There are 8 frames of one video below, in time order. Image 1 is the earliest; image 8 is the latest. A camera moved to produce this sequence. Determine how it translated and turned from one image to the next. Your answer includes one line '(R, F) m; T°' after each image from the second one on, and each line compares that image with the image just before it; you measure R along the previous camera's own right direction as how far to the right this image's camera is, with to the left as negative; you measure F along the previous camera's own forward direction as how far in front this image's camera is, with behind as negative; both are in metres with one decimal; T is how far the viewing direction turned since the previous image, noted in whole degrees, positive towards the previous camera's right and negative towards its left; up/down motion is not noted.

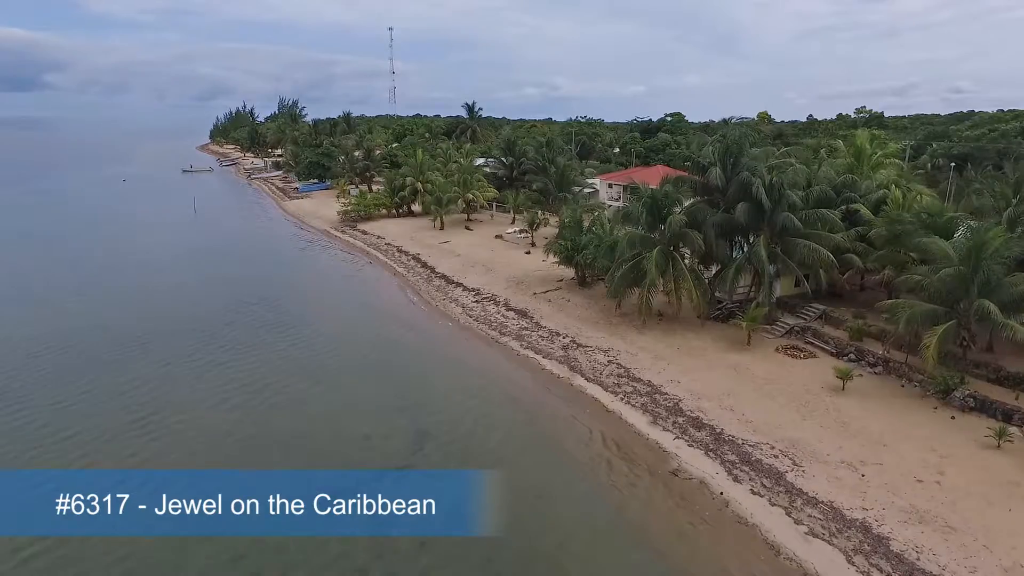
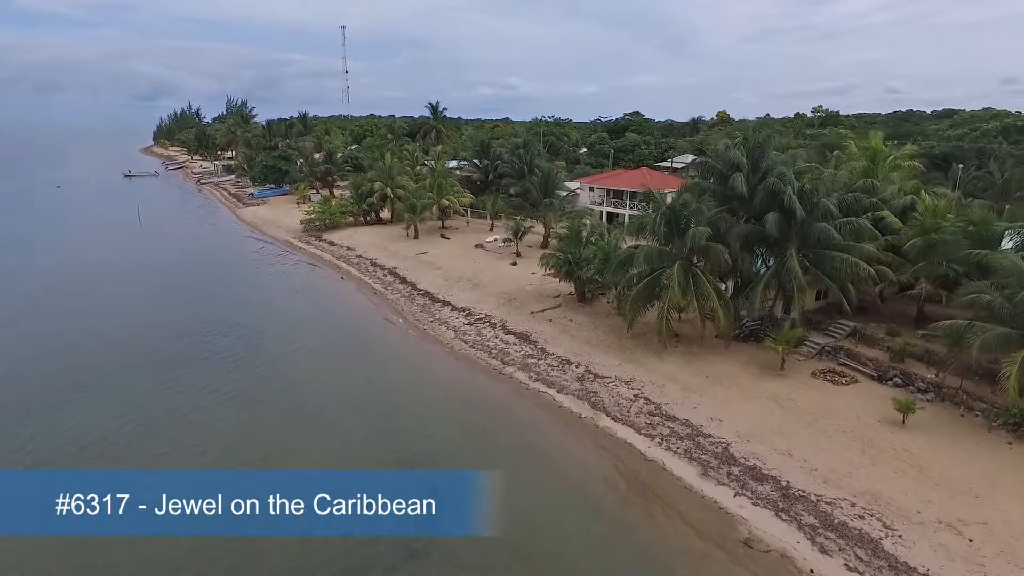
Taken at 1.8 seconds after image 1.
(-1.4, +2.6) m; +4°
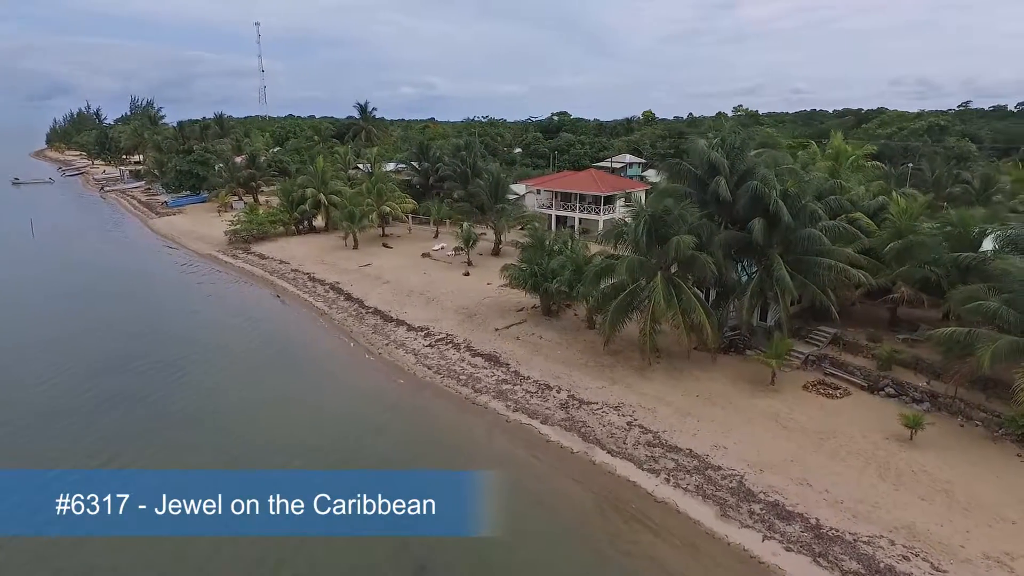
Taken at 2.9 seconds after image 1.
(-1.2, +1.9) m; +7°
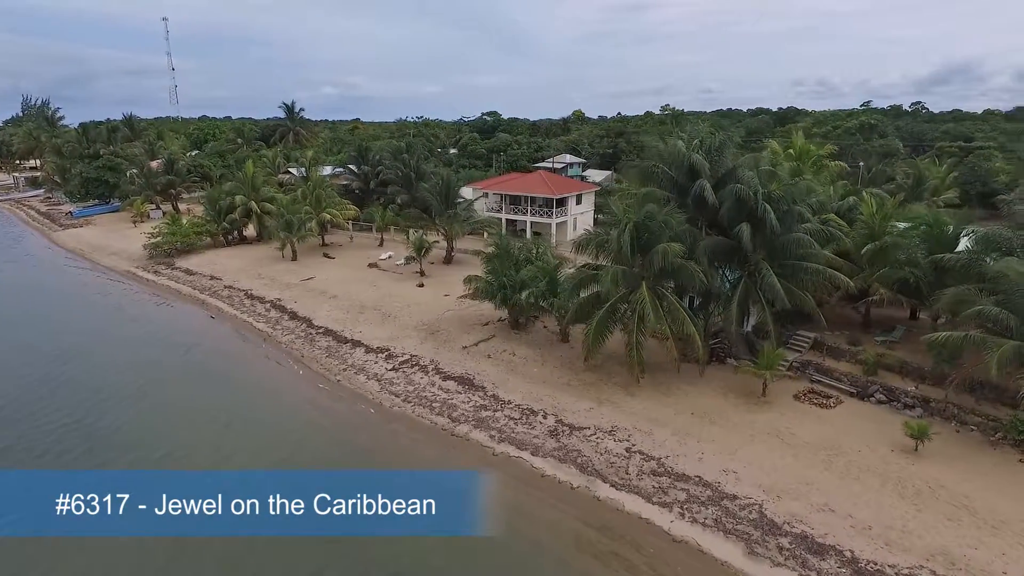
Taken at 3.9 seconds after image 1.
(-1.2, +1.6) m; +6°
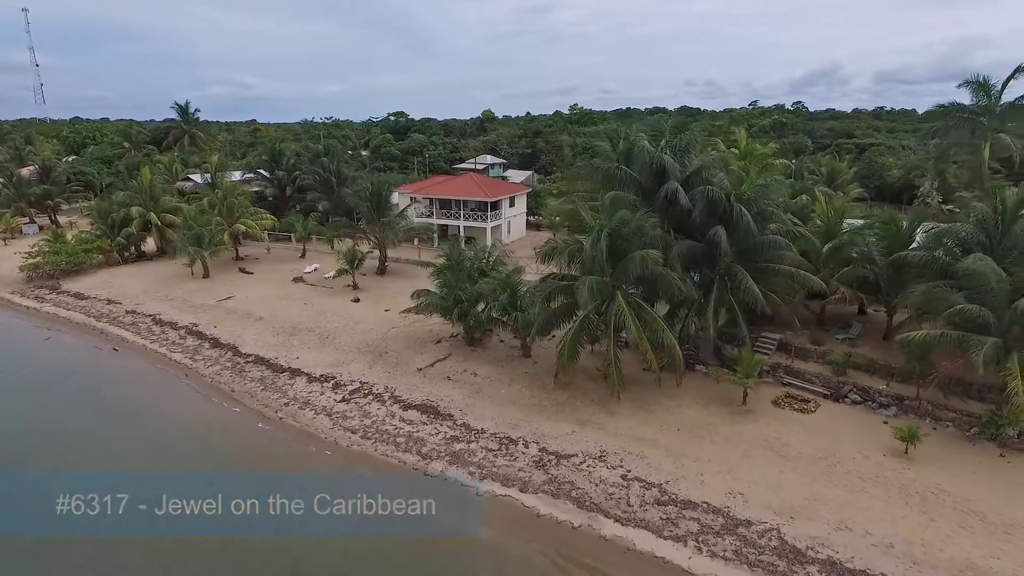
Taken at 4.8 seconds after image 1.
(-1.4, +1.6) m; +8°
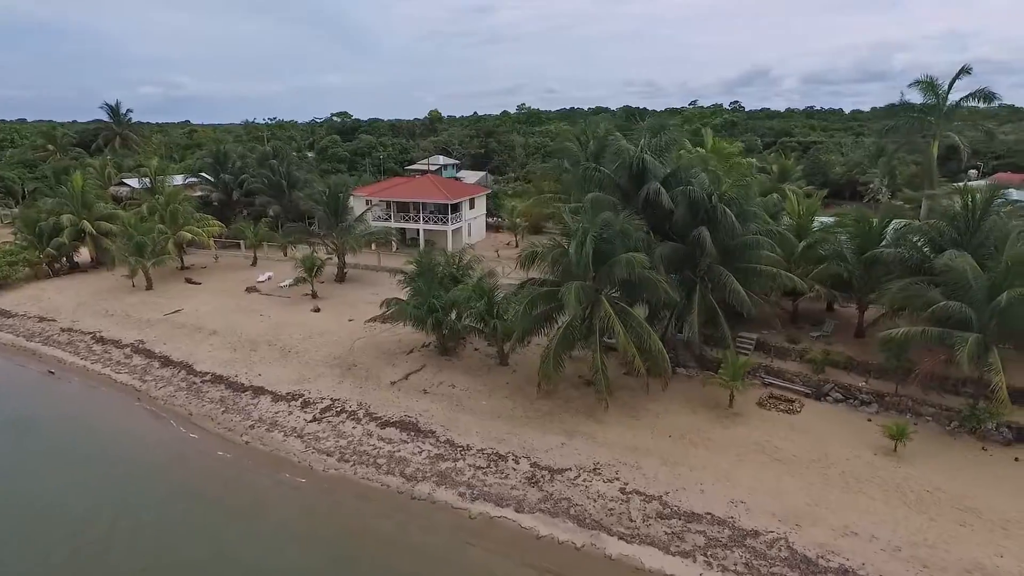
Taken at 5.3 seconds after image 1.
(-0.8, +0.7) m; +5°
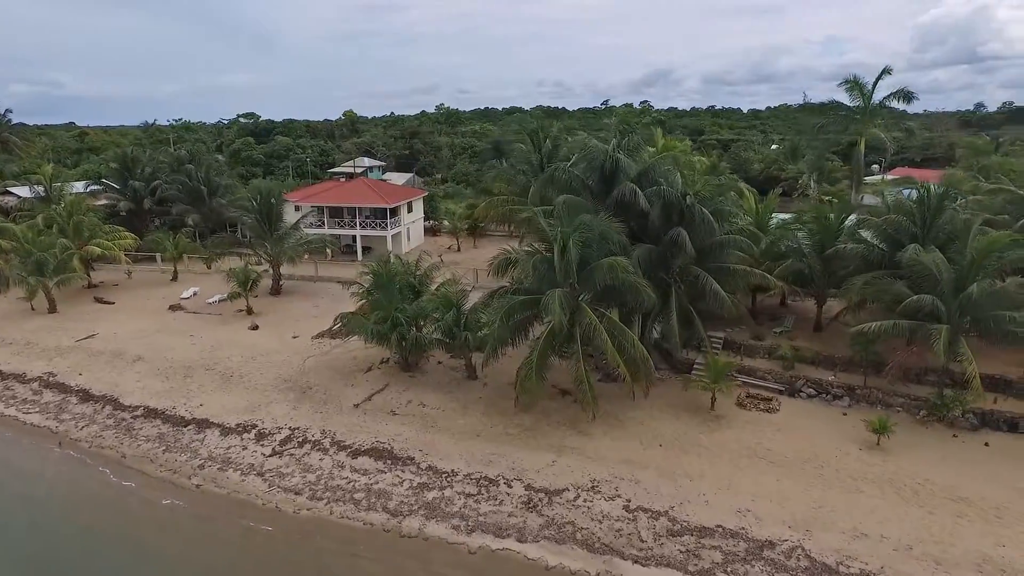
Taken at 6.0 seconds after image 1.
(-1.4, +1.0) m; +7°
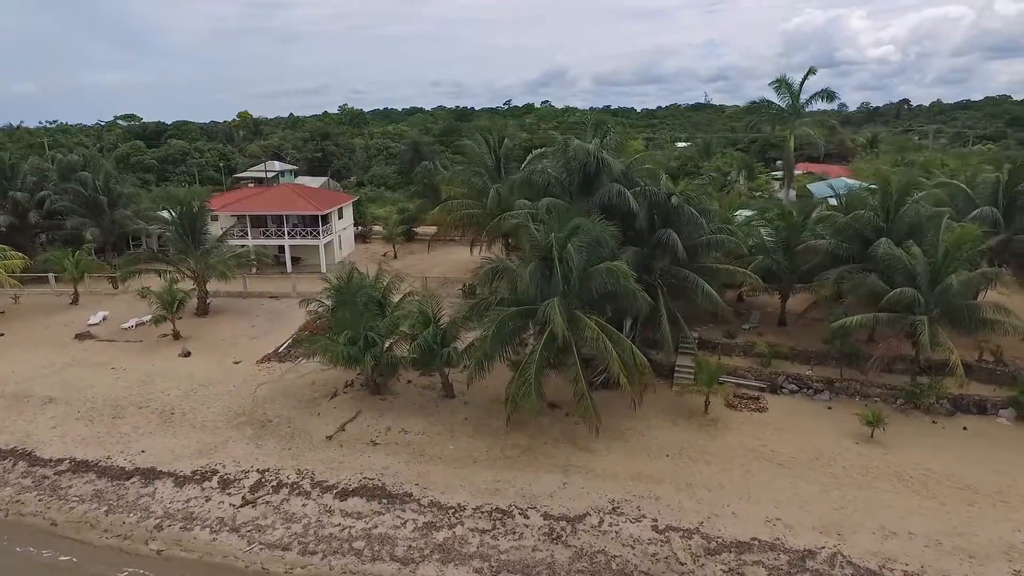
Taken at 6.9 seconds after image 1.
(-1.9, +1.2) m; +9°
